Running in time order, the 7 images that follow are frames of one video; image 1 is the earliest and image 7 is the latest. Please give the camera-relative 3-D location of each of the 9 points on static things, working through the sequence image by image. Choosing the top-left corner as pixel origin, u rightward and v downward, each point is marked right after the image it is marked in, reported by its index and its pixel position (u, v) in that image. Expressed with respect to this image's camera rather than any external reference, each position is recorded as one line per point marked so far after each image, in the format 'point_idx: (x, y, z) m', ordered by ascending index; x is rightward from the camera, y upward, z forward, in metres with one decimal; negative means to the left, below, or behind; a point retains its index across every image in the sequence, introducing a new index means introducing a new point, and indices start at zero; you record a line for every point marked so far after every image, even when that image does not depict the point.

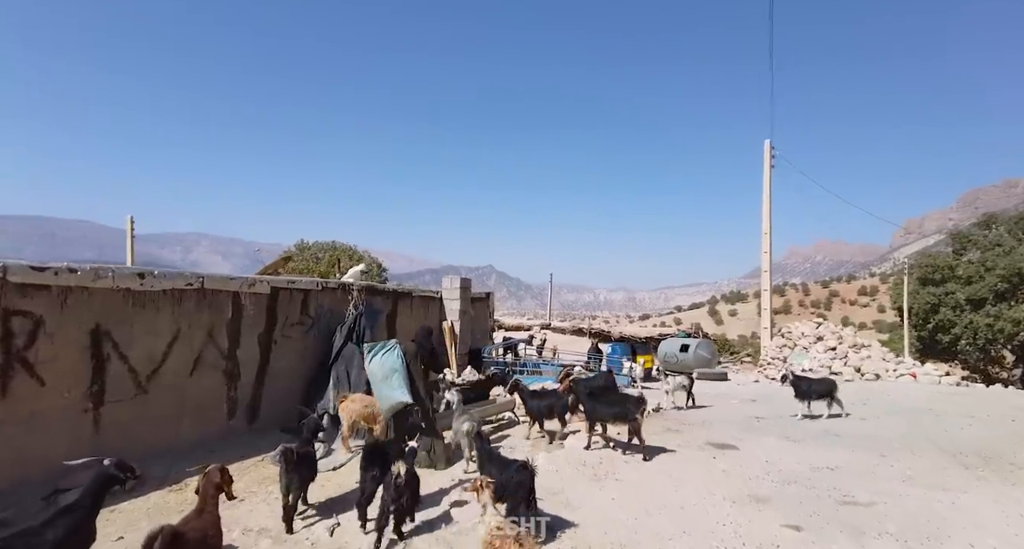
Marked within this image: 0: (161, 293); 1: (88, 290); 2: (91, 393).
0: (-4.9, -0.3, +7.9) m
1: (-5.3, -0.2, +7.1) m
2: (-5.3, -1.5, +7.2) m
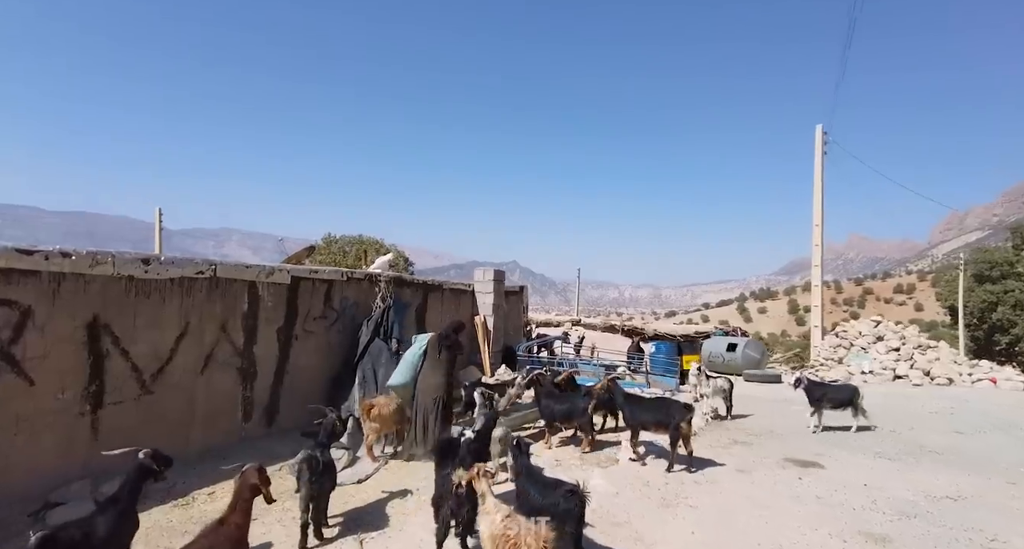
0: (-4.3, -0.1, +7.1) m
1: (-4.7, 0.0, +6.3) m
2: (-4.7, -1.3, +6.4) m
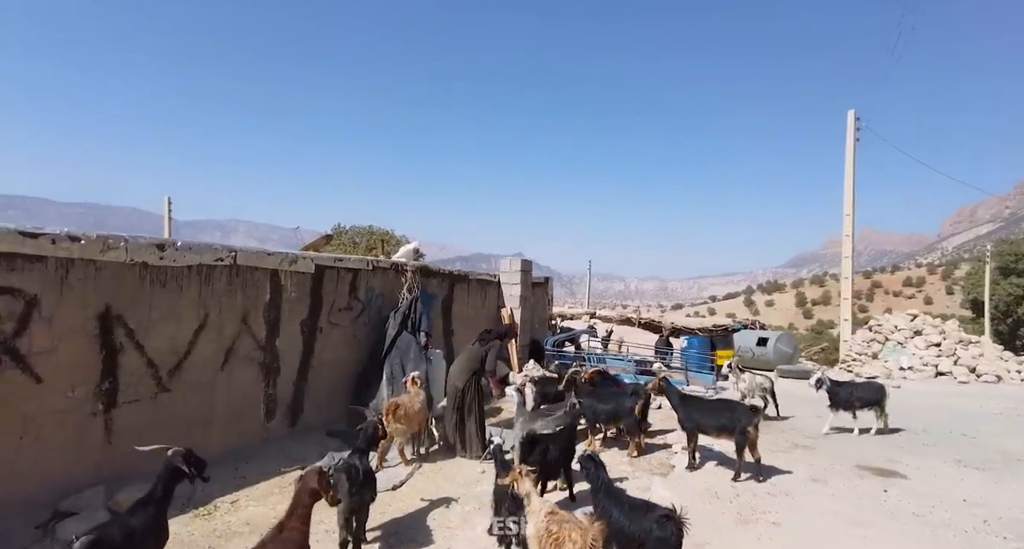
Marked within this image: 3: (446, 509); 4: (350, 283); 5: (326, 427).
0: (-3.7, +0.1, +6.5) m
1: (-4.1, +0.1, +5.7) m
2: (-4.1, -1.2, +5.8) m
3: (-0.7, -2.5, +6.1) m
4: (-2.4, -0.1, +8.6) m
5: (-2.7, -2.2, +8.2) m
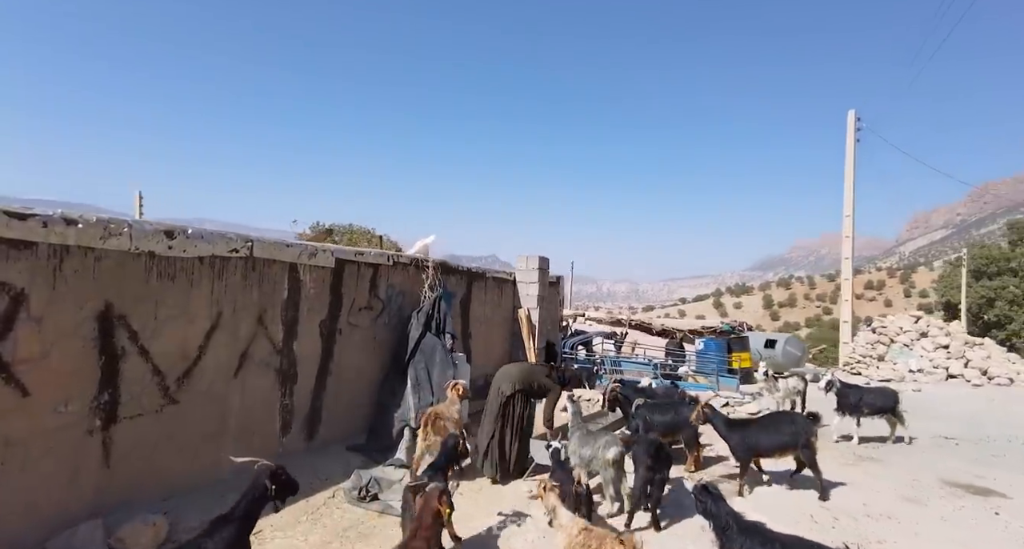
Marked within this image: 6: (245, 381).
0: (-3.1, +0.1, +5.6) m
1: (-3.5, +0.2, +4.8) m
2: (-3.5, -1.1, +4.9) m
3: (-0.1, -2.4, +5.3) m
4: (-1.9, -0.1, +7.8) m
5: (-2.1, -2.1, +7.4) m
6: (-2.8, -1.1, +6.1) m
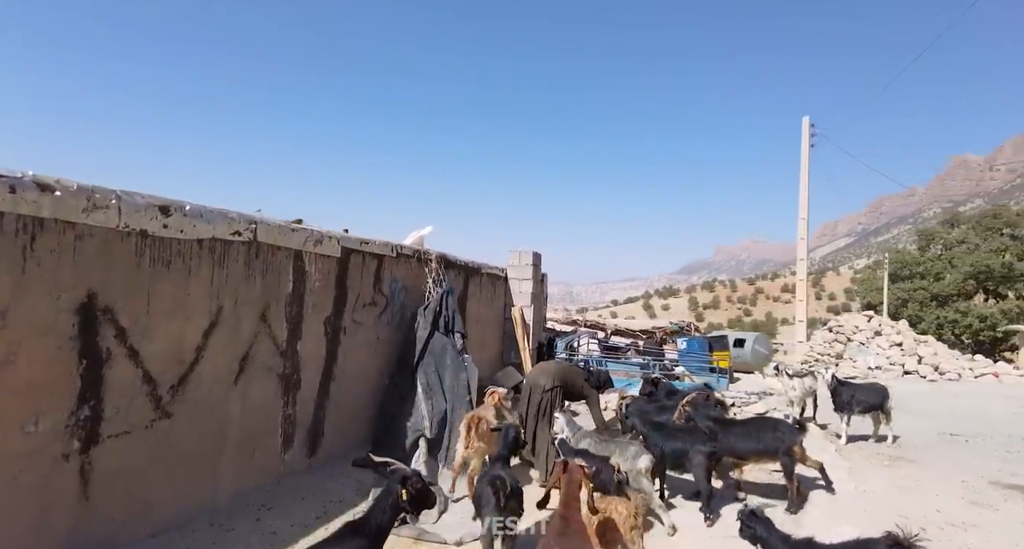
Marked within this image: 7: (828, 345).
0: (-2.5, +0.3, +4.6) m
1: (-2.9, +0.3, +3.8) m
2: (-2.9, -1.0, +3.8) m
3: (+0.4, -2.3, +4.7) m
4: (-1.7, 0.0, +6.9) m
5: (-1.8, -2.0, +6.5) m
6: (-2.4, -1.0, +5.1) m
7: (+10.2, -2.3, +18.6) m
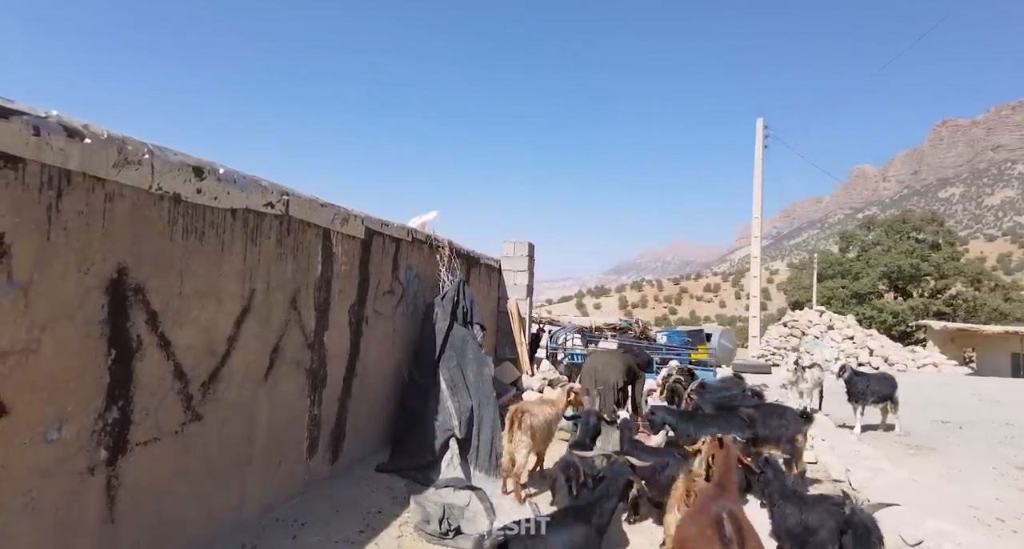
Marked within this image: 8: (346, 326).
0: (-1.9, +0.4, +3.9) m
1: (-2.1, +0.5, +3.0) m
2: (-2.2, -0.8, +3.1) m
3: (+1.0, -2.2, +4.3) m
4: (-1.3, +0.2, +6.3) m
5: (-1.5, -1.9, +5.8) m
6: (-1.8, -0.9, +4.5) m
7: (+9.1, -2.2, +19.3) m
8: (-1.6, -0.5, +5.4) m
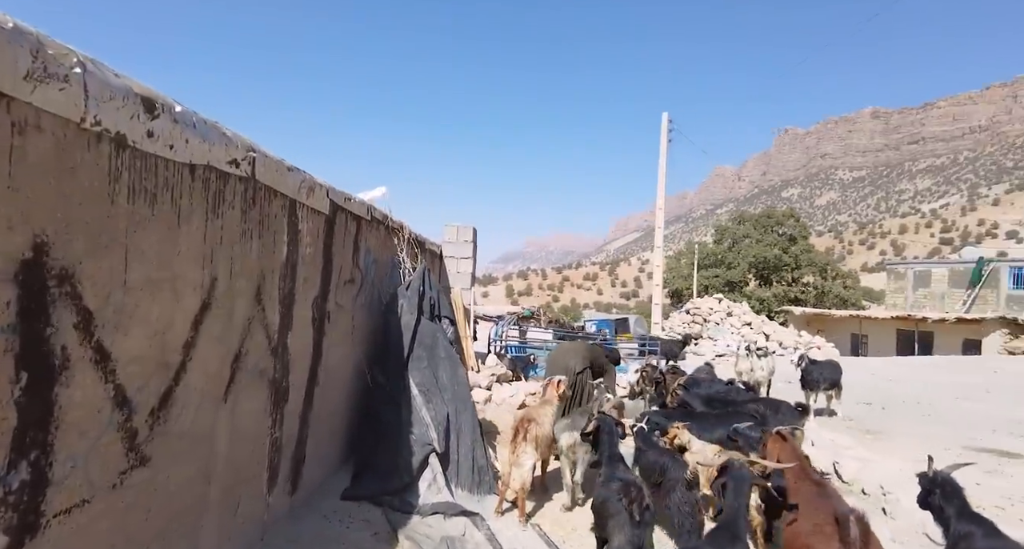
0: (-1.6, +0.5, +2.8) m
1: (-1.6, +0.5, +1.9) m
2: (-1.7, -0.8, +1.9) m
3: (+1.2, -2.1, +3.8) m
4: (-1.4, +0.3, +5.2) m
5: (-1.5, -1.7, +4.8) m
6: (-1.6, -0.8, +3.4) m
7: (+6.2, -1.8, +20.1) m
8: (-1.5, -0.4, +4.3) m
